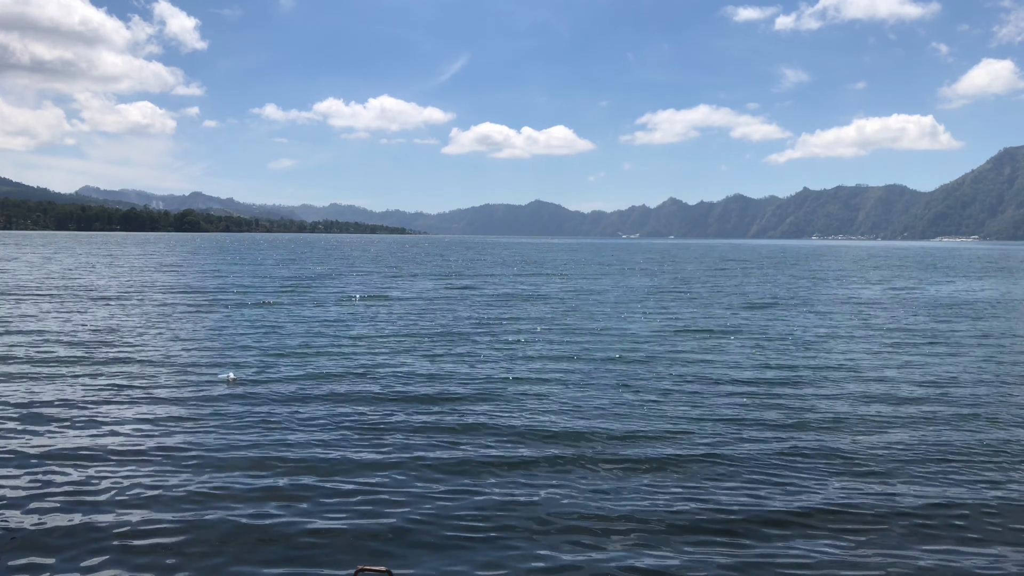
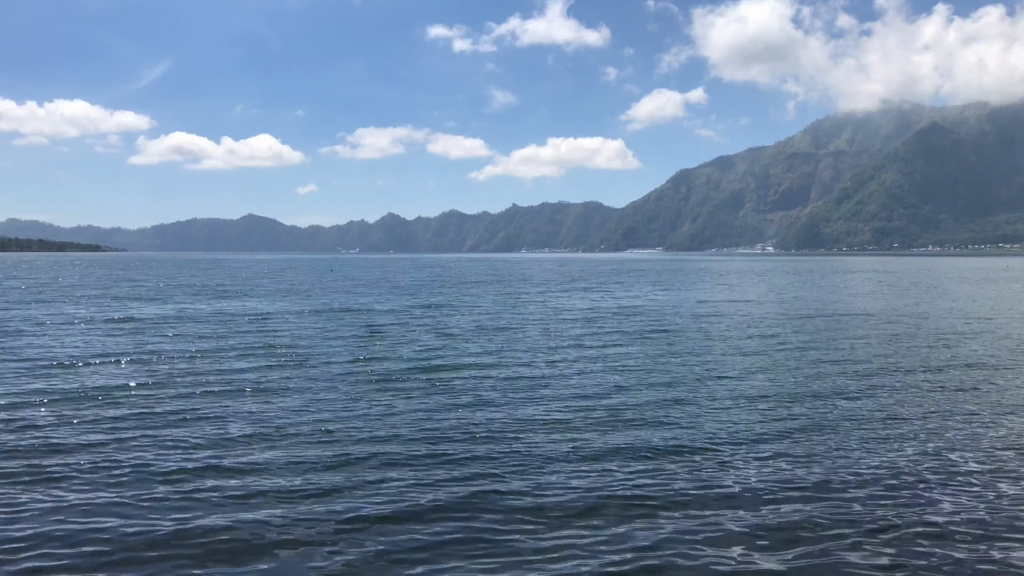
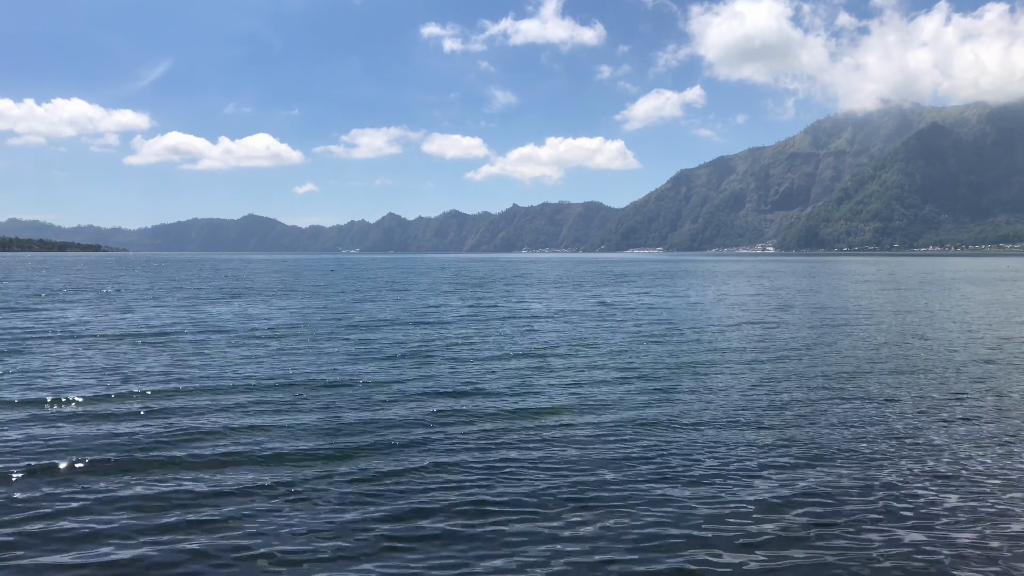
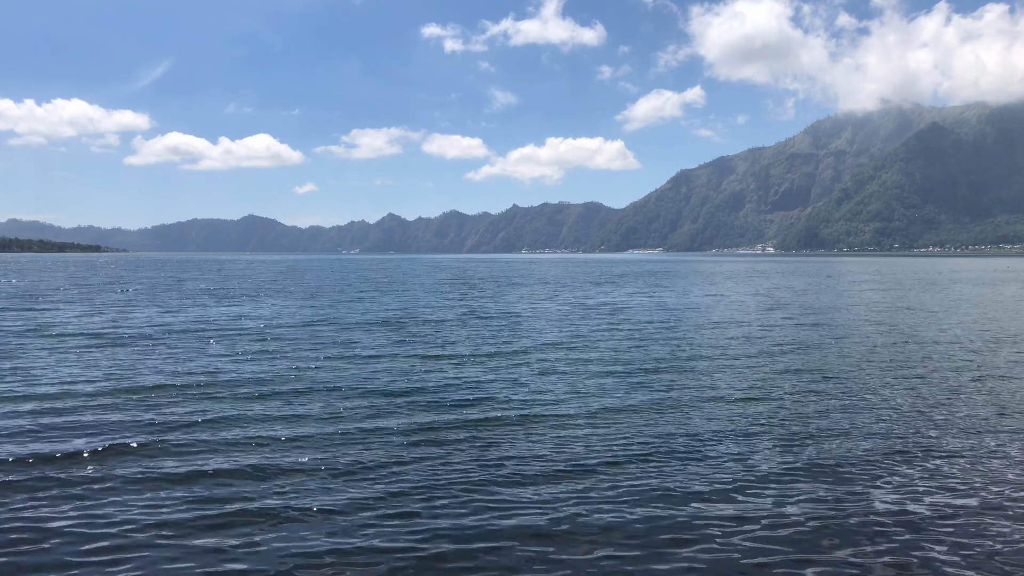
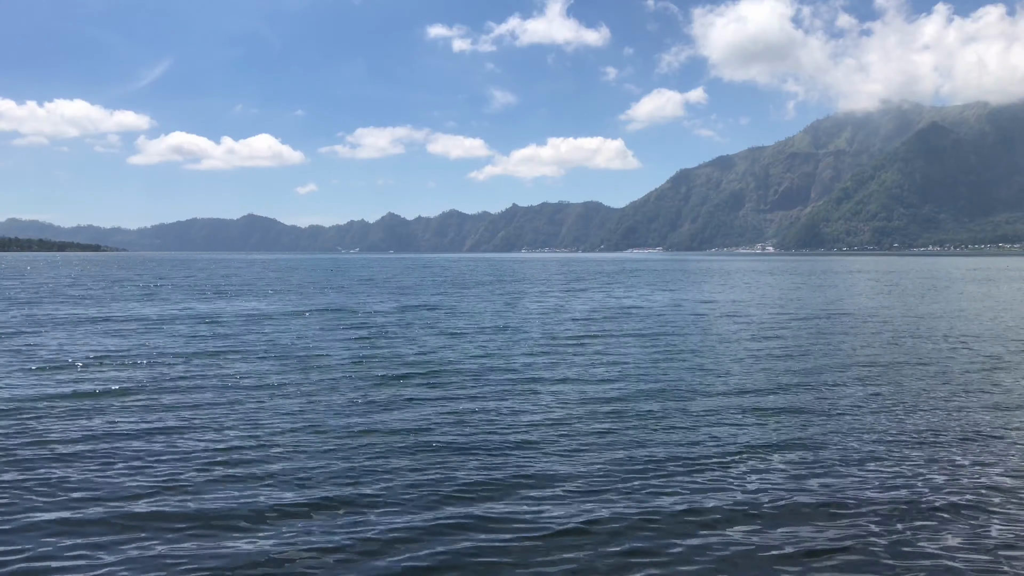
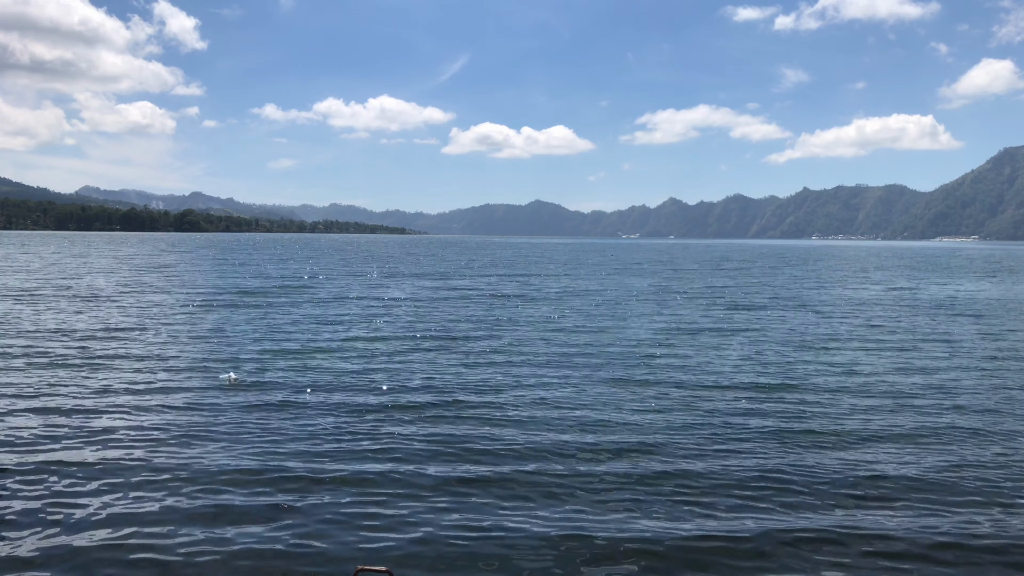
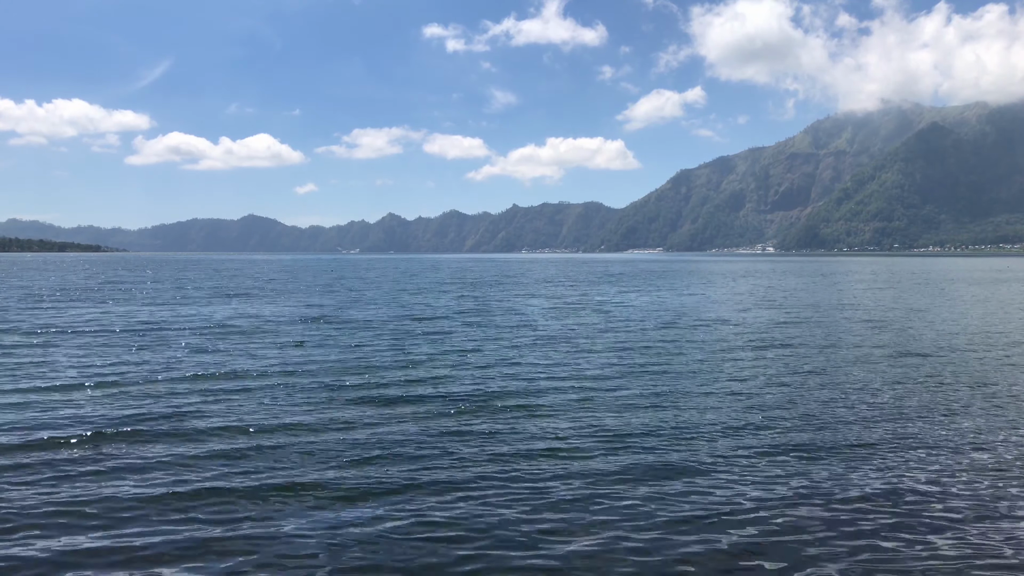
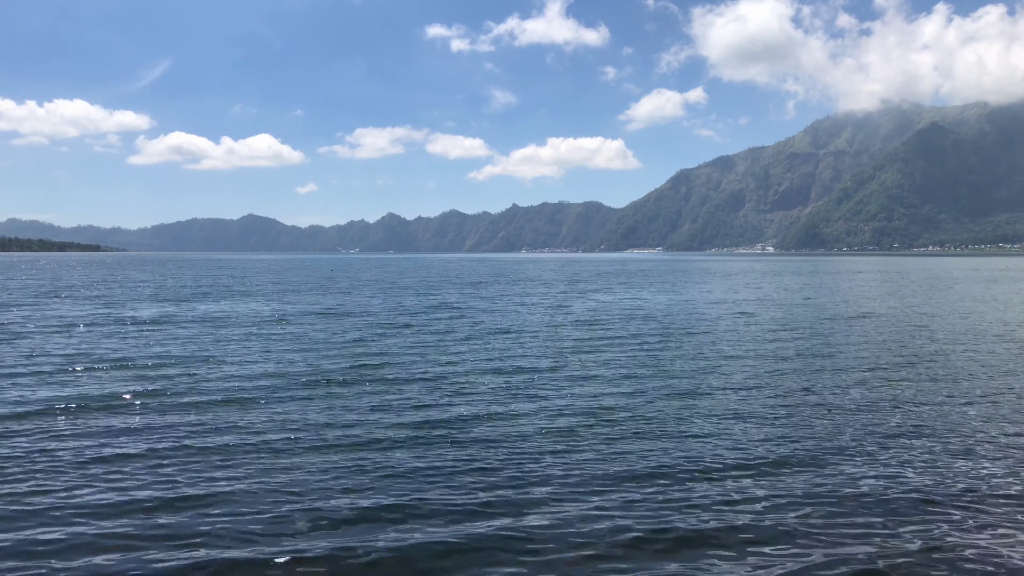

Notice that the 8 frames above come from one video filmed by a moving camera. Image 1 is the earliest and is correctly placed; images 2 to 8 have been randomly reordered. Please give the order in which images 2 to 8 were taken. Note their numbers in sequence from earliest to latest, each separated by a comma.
6, 2, 5, 8, 7, 4, 3
